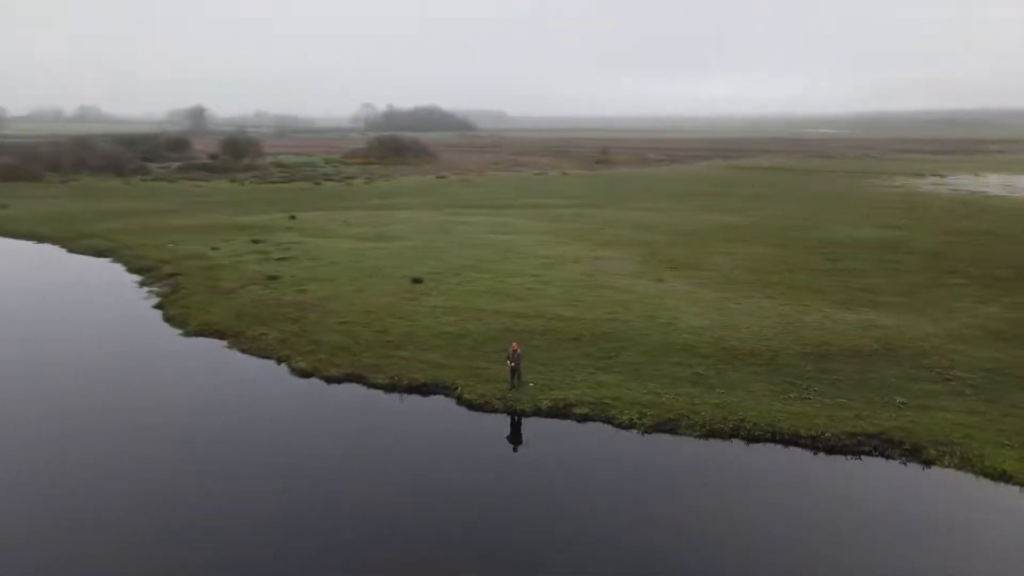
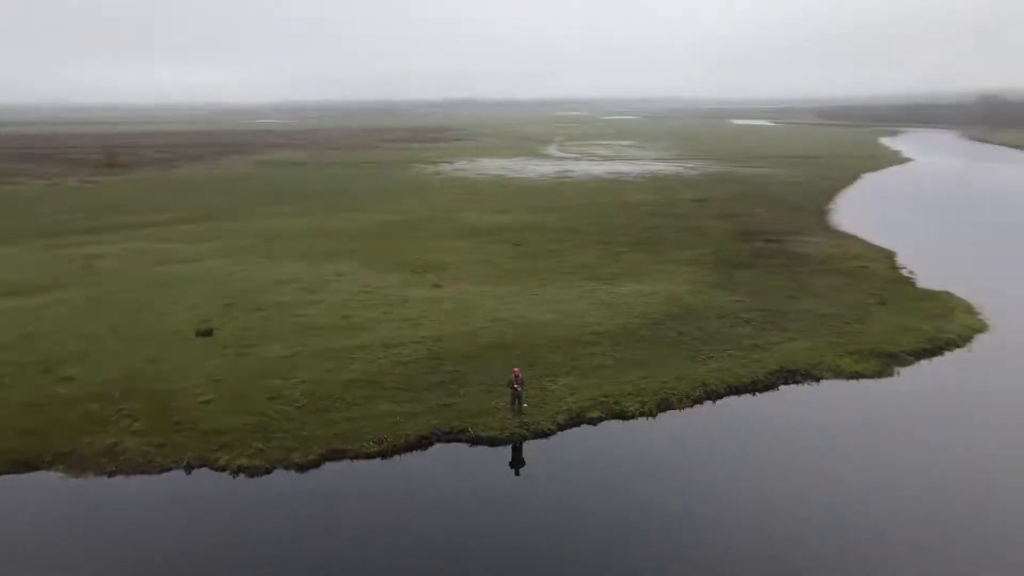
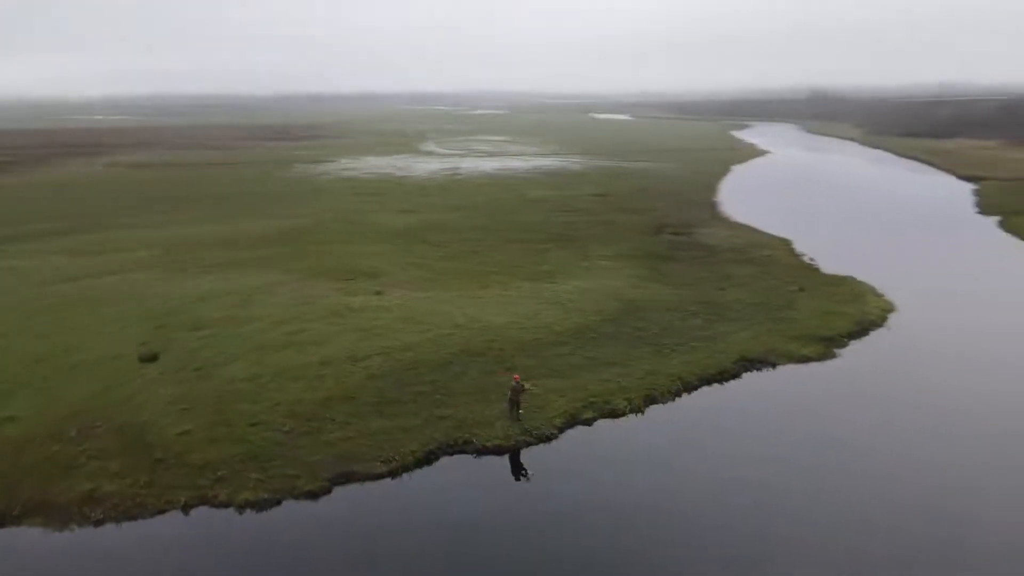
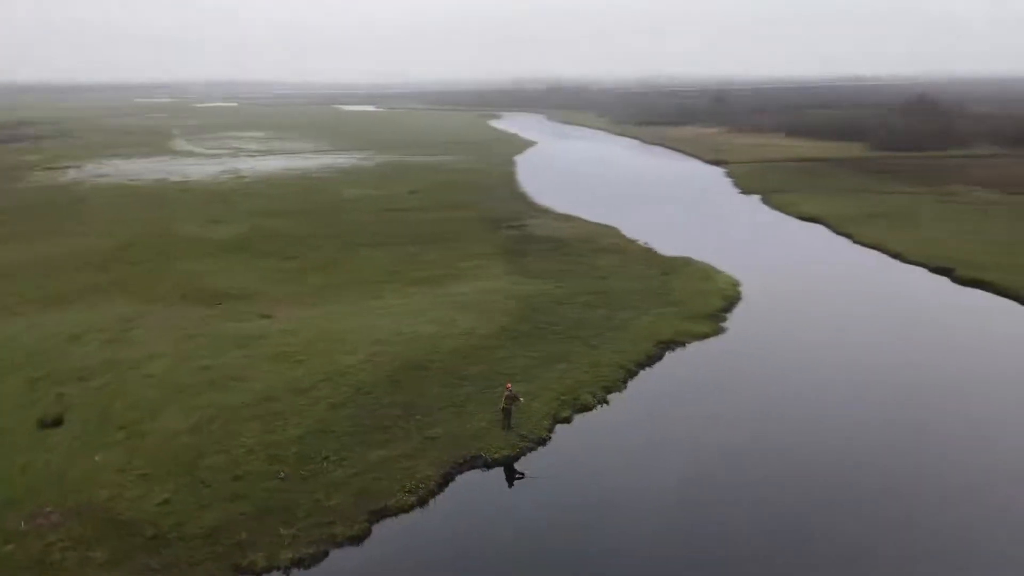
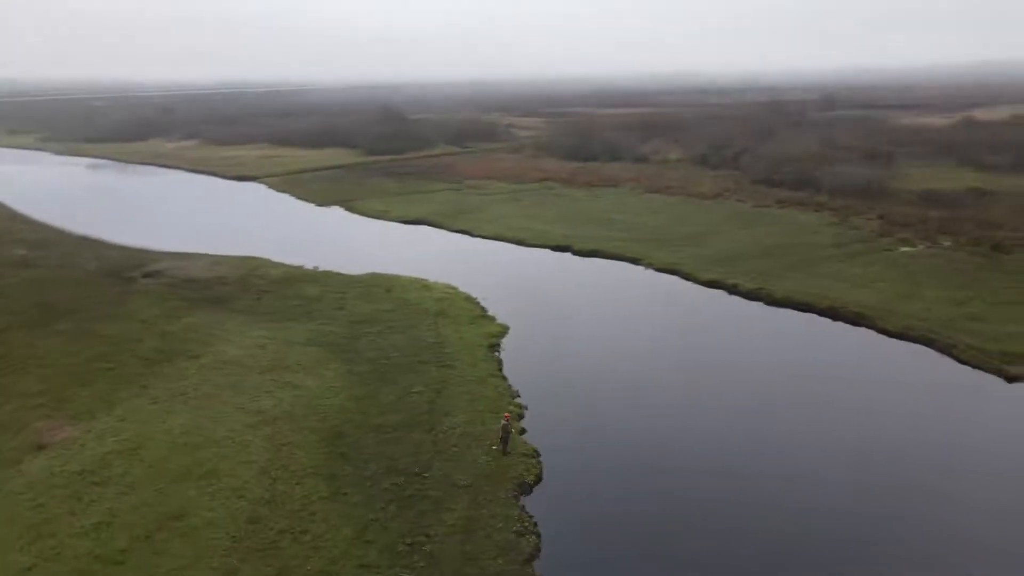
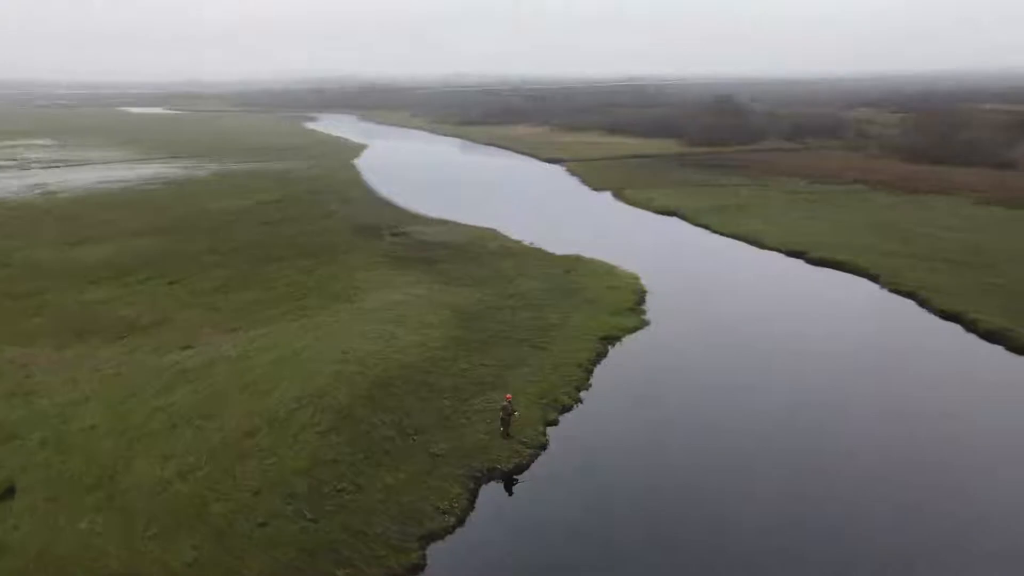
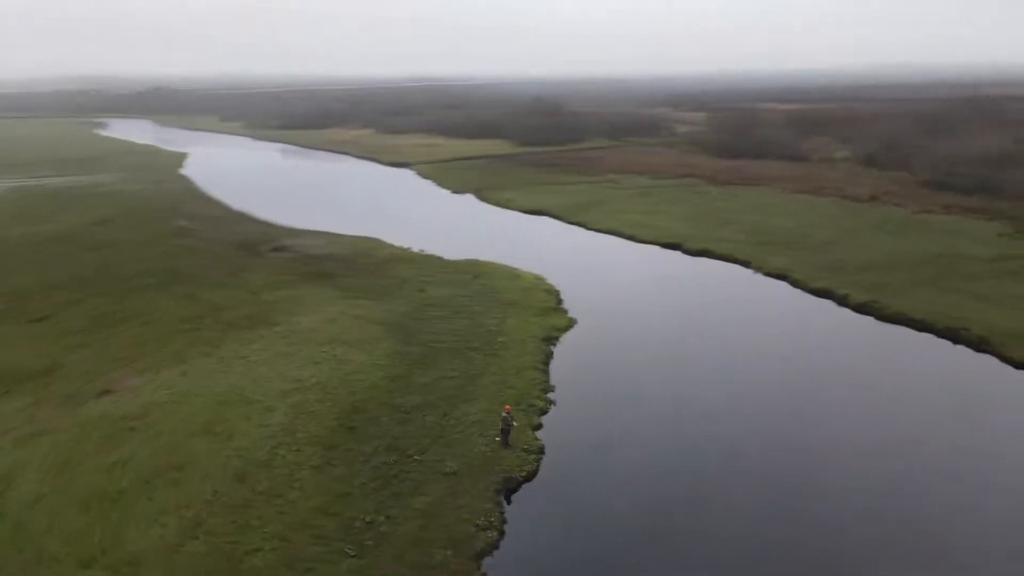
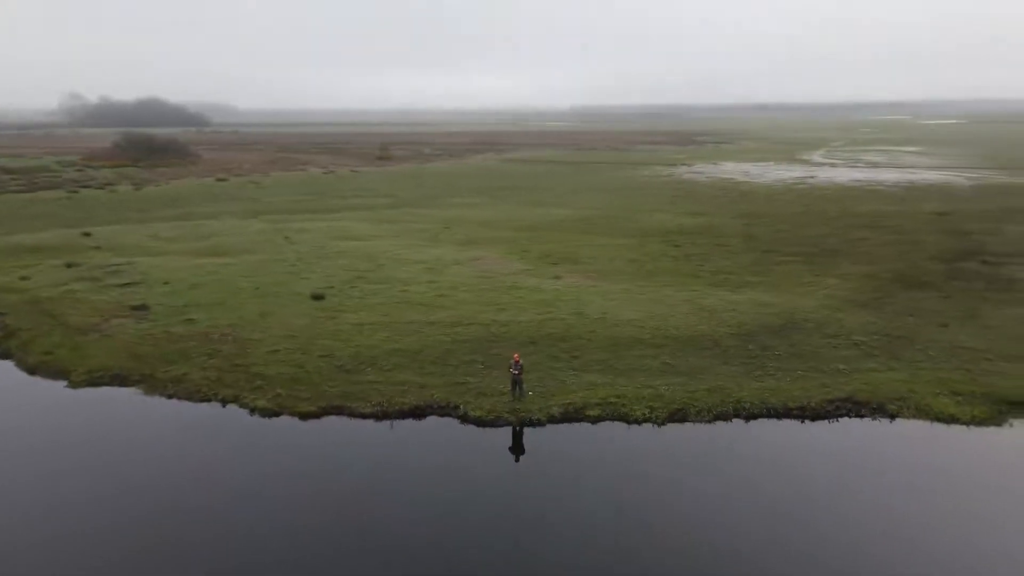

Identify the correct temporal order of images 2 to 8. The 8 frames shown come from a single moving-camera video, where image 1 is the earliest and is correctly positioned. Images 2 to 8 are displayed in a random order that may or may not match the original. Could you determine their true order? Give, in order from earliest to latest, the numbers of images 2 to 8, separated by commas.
8, 2, 3, 4, 6, 7, 5
